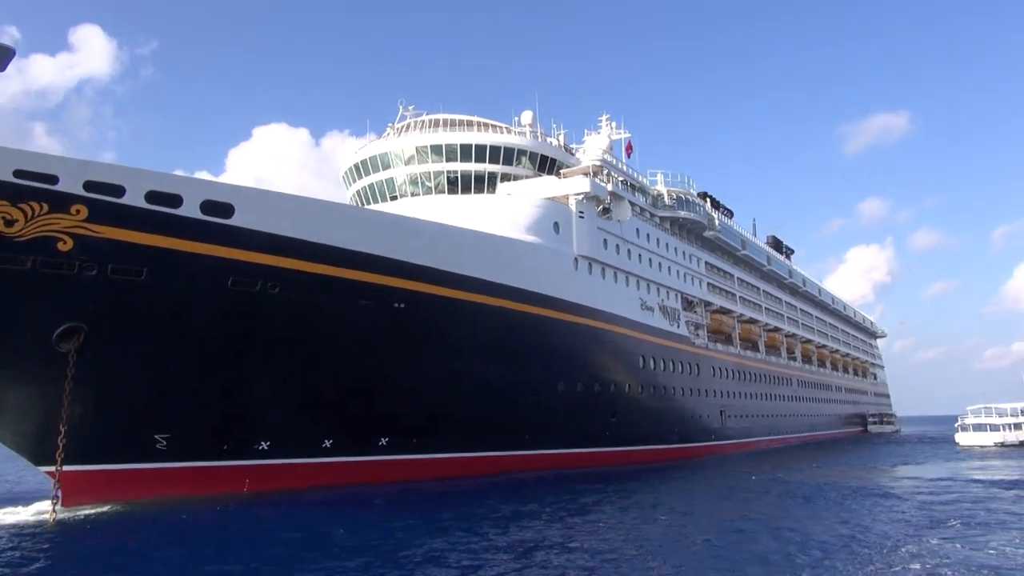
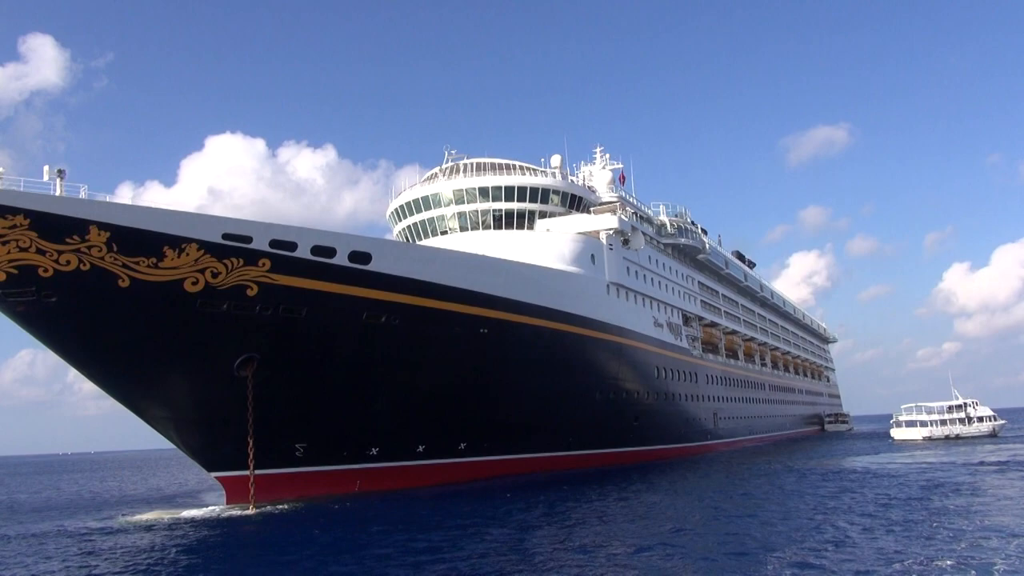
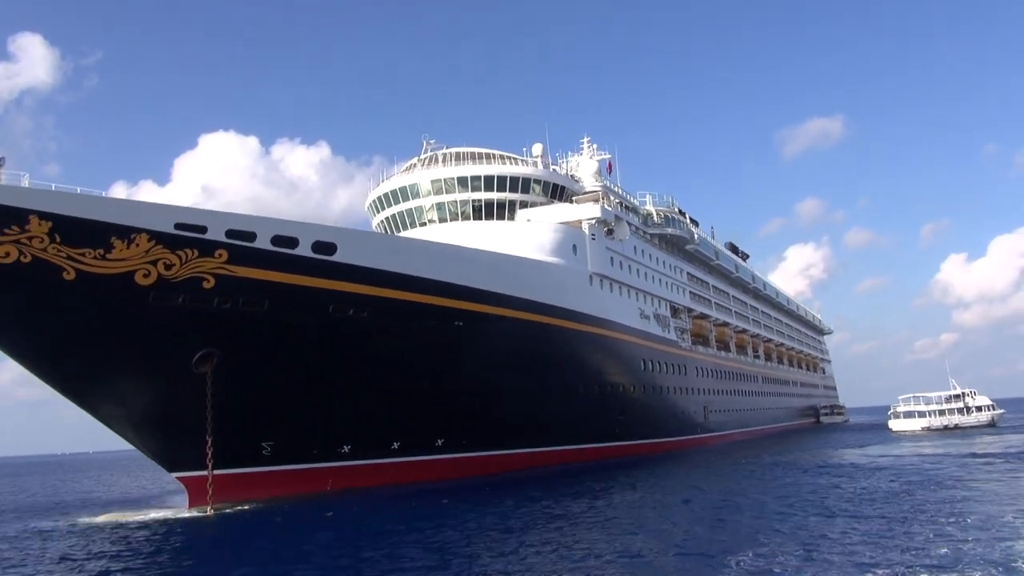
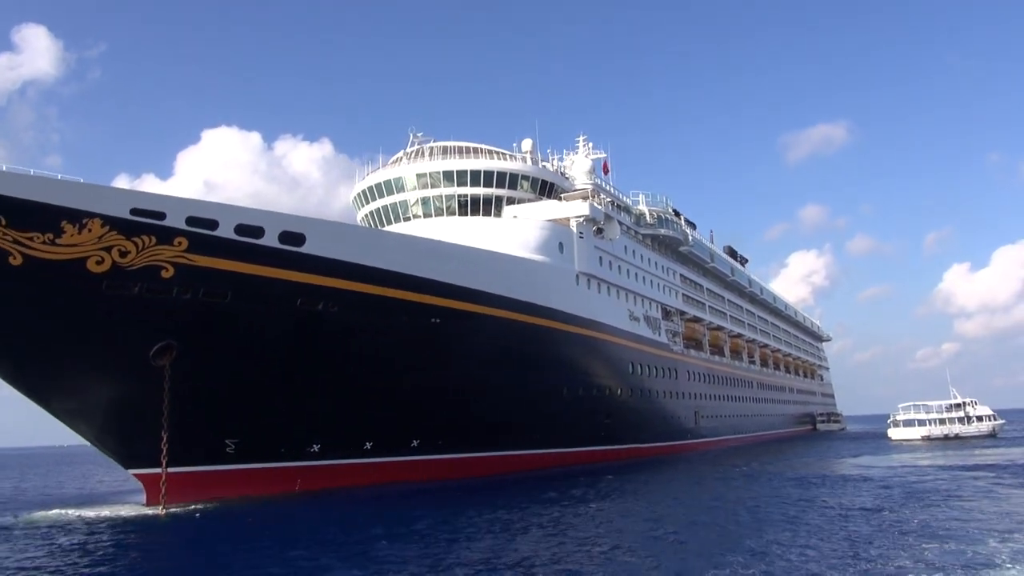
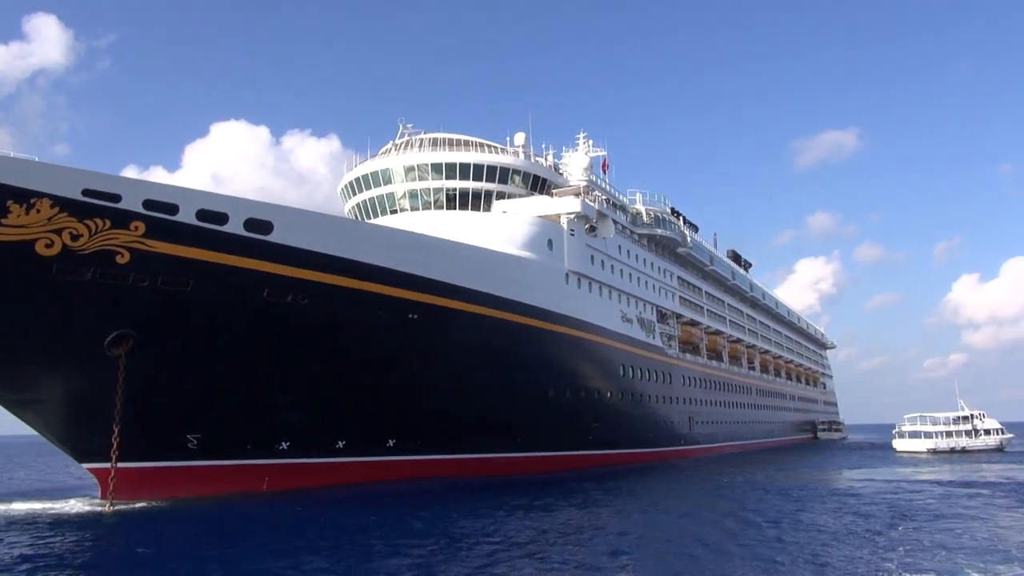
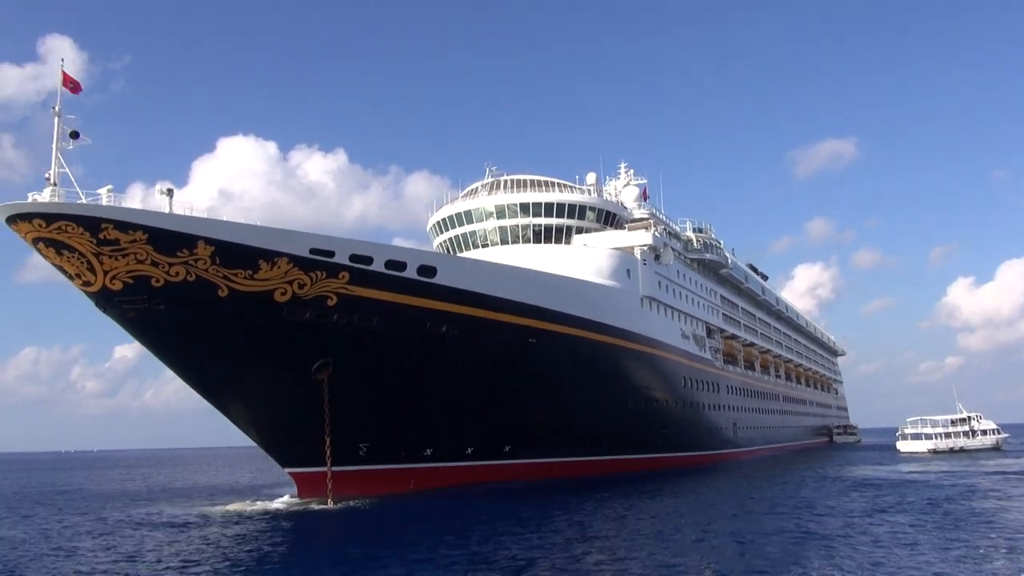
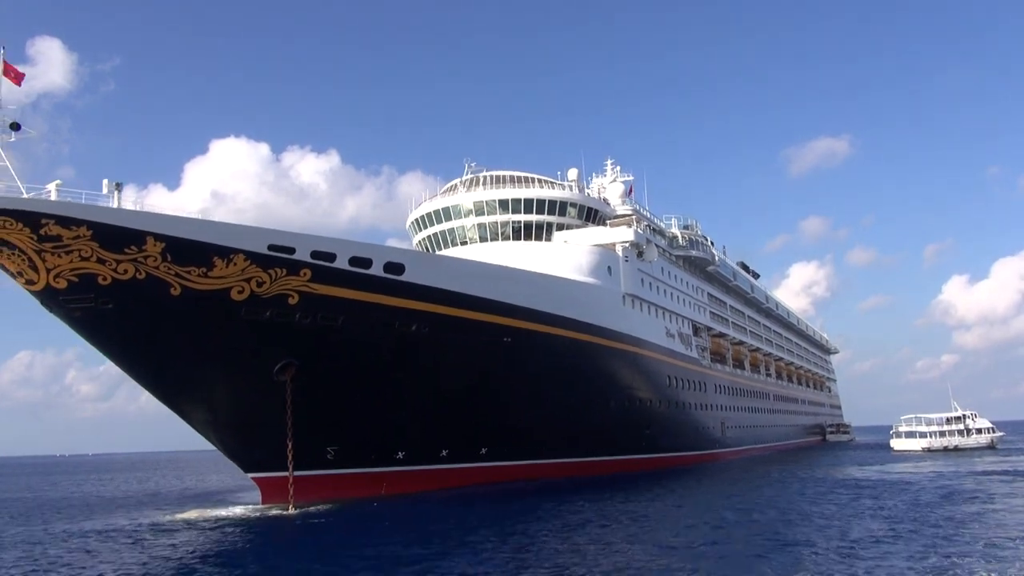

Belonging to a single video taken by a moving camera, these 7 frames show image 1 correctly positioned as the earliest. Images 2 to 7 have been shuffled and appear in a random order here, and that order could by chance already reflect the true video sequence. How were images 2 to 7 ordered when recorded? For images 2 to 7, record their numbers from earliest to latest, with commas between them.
5, 4, 3, 2, 7, 6
